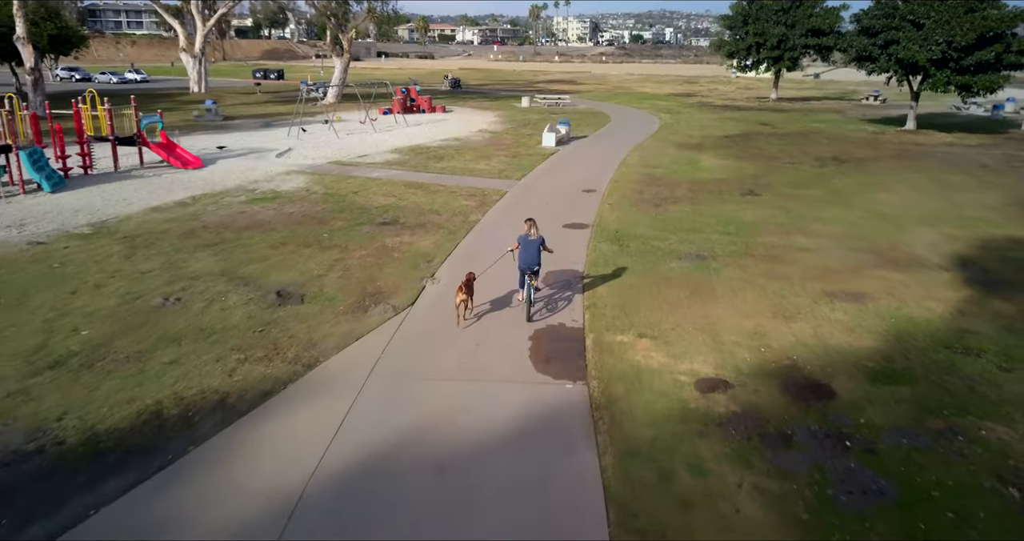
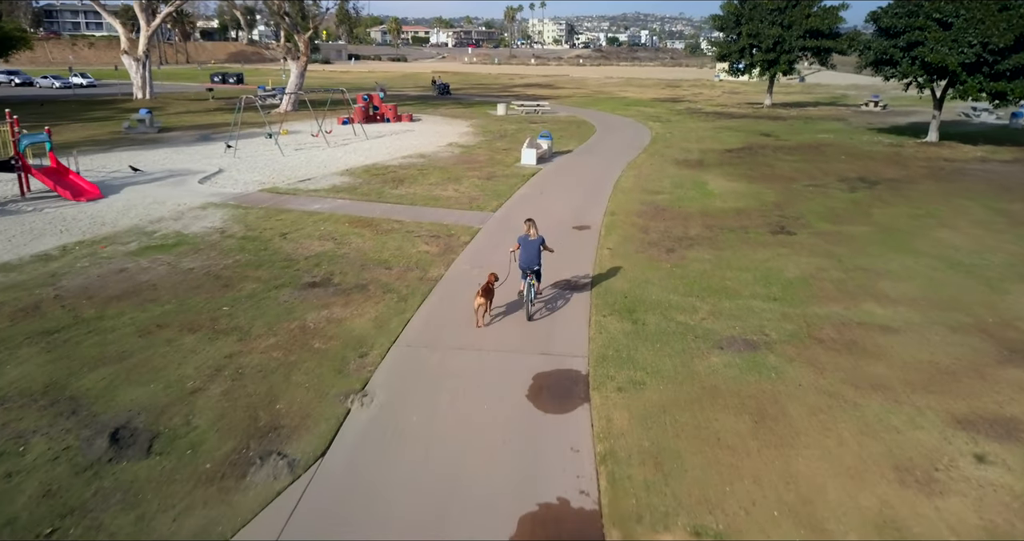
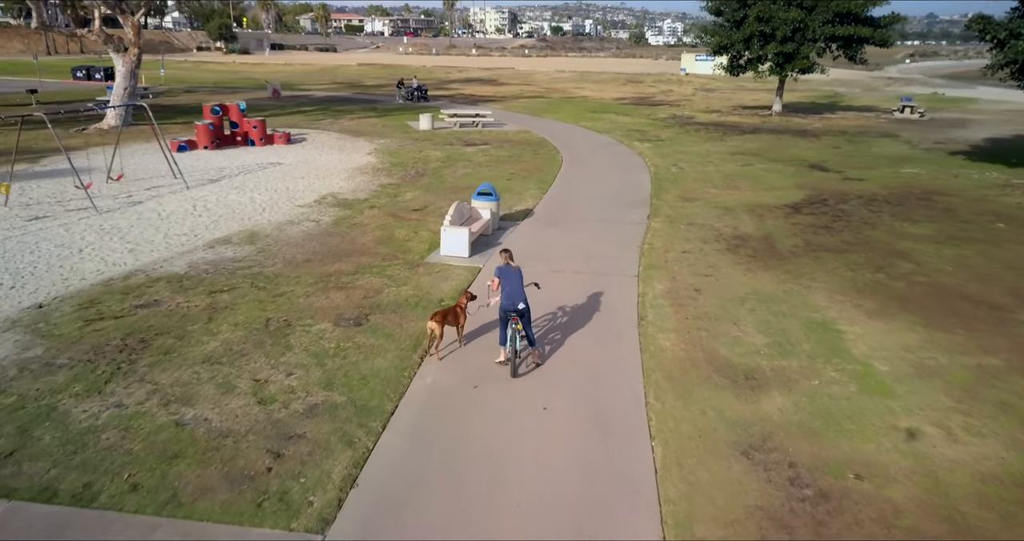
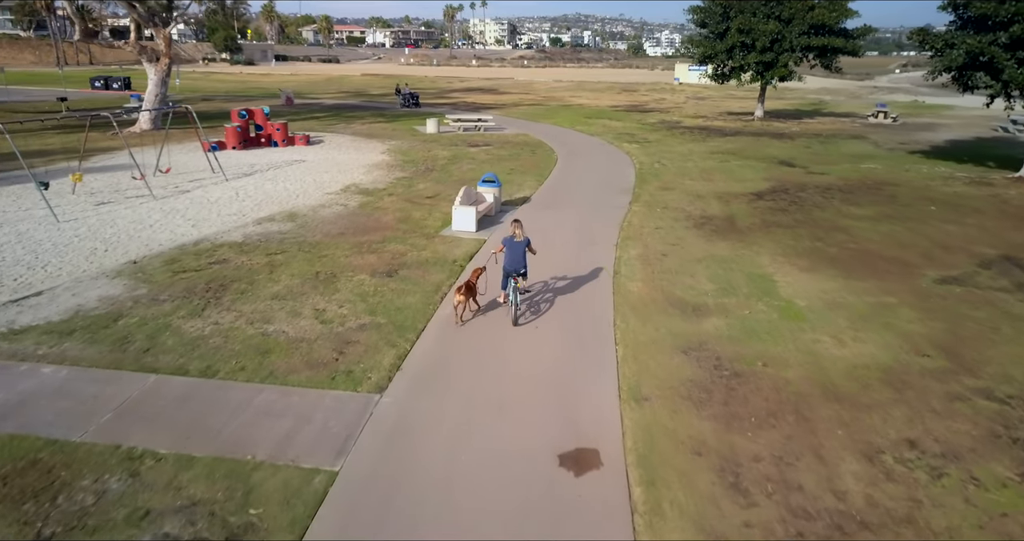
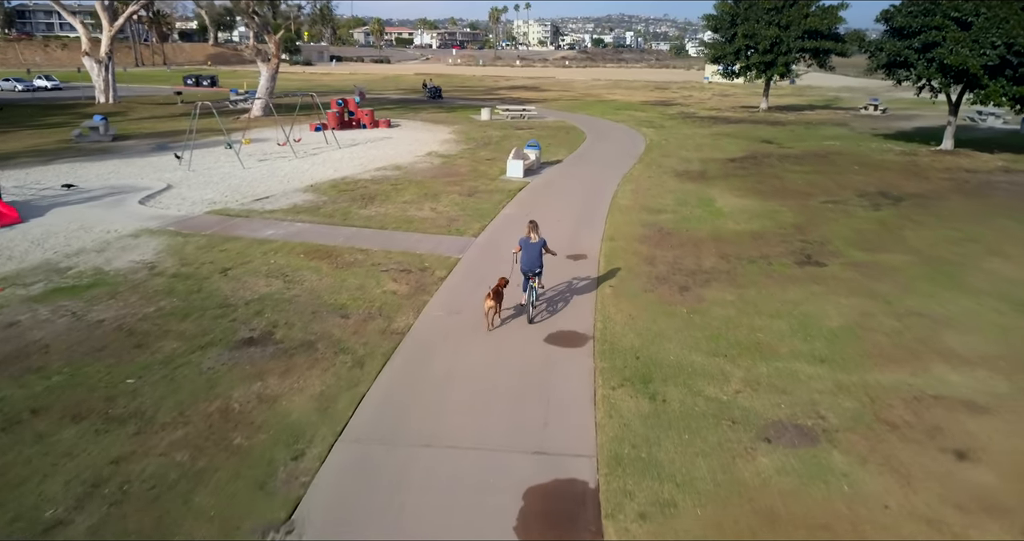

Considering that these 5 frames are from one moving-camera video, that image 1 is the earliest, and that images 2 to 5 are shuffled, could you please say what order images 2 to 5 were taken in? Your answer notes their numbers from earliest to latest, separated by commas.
2, 5, 4, 3
